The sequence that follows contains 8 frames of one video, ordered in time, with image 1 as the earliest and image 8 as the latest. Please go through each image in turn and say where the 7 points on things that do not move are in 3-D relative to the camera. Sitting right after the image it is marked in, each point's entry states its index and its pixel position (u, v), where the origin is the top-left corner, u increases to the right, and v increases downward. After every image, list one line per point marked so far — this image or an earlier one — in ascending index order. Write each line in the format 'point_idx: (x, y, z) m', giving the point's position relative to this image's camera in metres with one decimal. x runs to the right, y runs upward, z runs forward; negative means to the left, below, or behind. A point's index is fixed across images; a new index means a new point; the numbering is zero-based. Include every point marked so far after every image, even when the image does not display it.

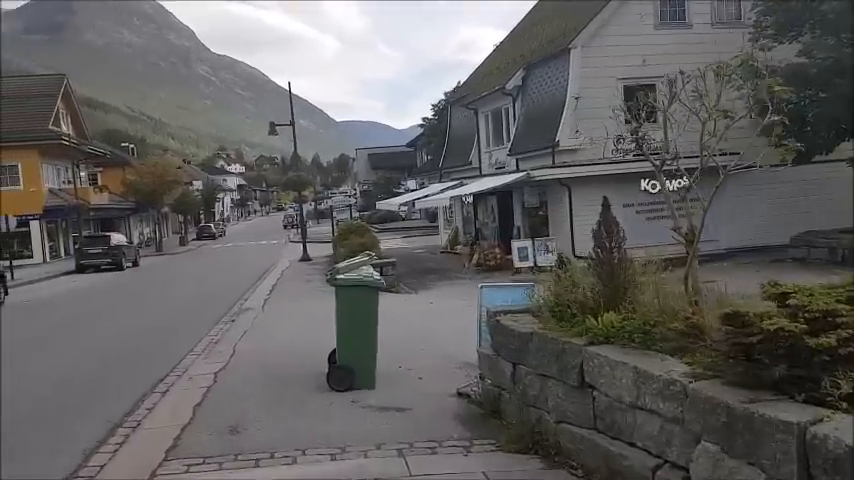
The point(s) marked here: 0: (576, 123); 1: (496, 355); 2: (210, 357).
0: (+3.9, +3.0, +19.6) m
1: (+0.5, -0.9, +5.9) m
2: (-2.7, -1.5, +9.7) m
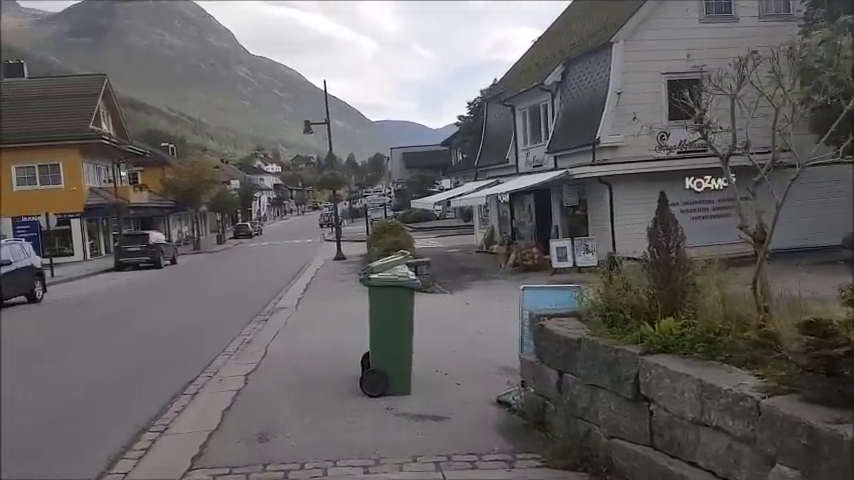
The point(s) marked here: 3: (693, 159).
0: (+4.8, +3.0, +19.1) m
1: (+0.8, -0.9, +5.5) m
2: (-2.3, -1.4, +9.4) m
3: (+6.6, +2.0, +19.2) m
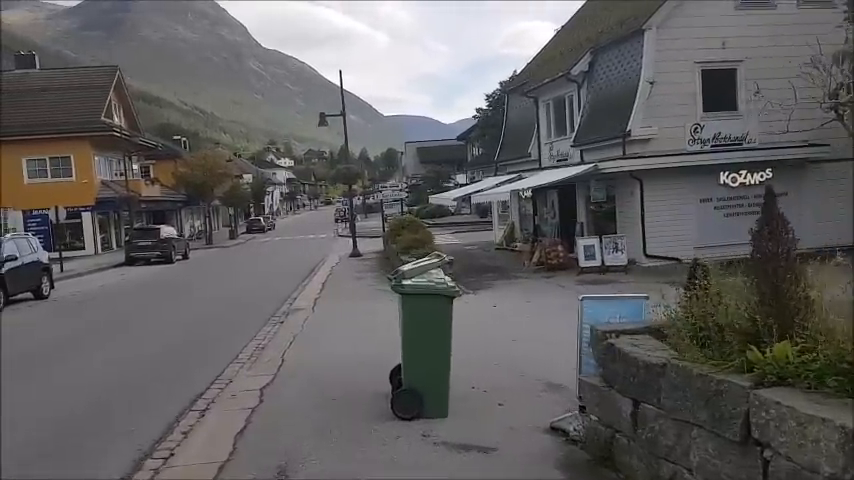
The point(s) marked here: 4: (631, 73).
0: (+5.3, +3.0, +18.2) m
1: (+1.1, -0.9, +4.7) m
2: (-1.9, -1.4, +8.6) m
3: (+7.1, +2.1, +18.3) m
4: (+4.9, +4.0, +18.6) m
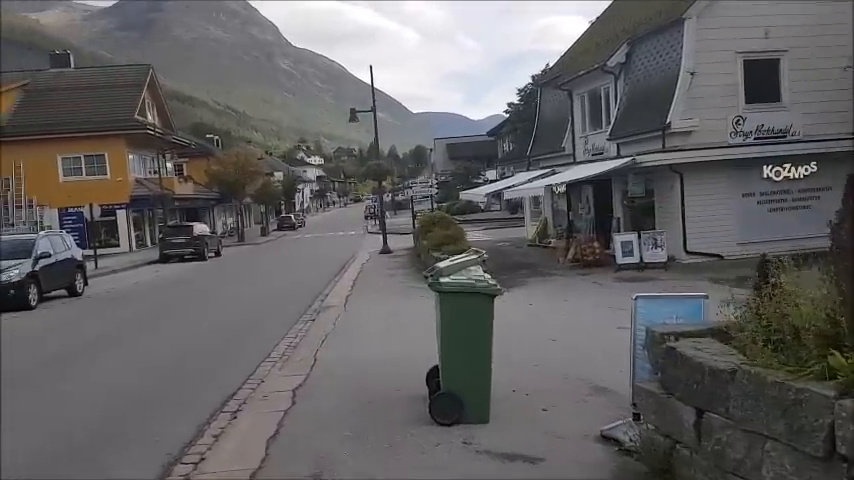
0: (+6.0, +3.1, +17.6) m
1: (+1.3, -0.9, +4.3) m
2: (-1.5, -1.4, +8.4) m
3: (+7.9, +2.2, +17.7) m
4: (+5.7, +4.1, +18.0) m
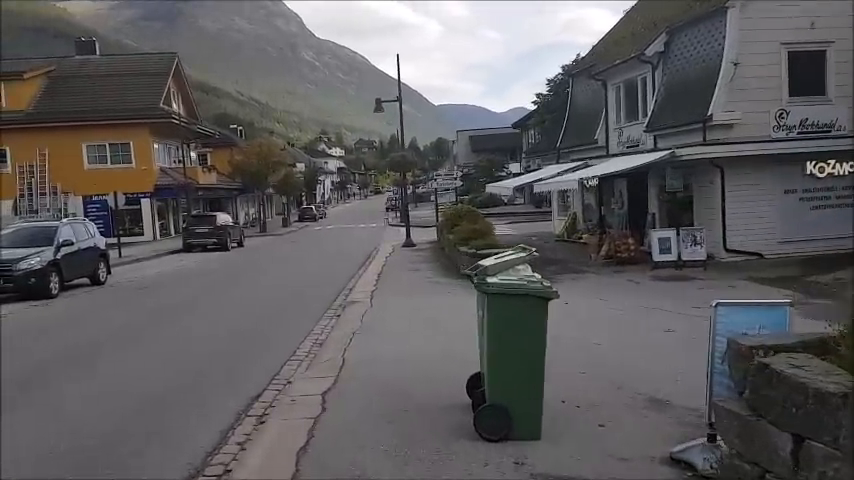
0: (+6.7, +3.2, +16.9) m
1: (+1.6, -0.9, +3.8) m
2: (-1.2, -1.3, +7.9) m
3: (+8.5, +2.2, +16.9) m
4: (+6.4, +4.1, +17.3) m
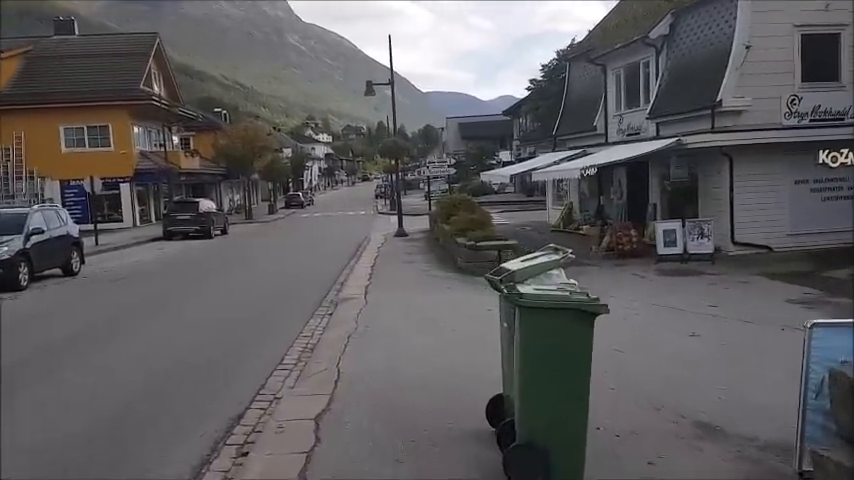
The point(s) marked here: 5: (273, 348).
0: (+6.6, +3.3, +16.1) m
1: (+1.7, -0.9, +2.9) m
2: (-1.1, -1.2, +7.0) m
3: (+8.4, +2.3, +16.2) m
4: (+6.2, +4.3, +16.5) m
5: (-1.7, -1.2, +8.4) m
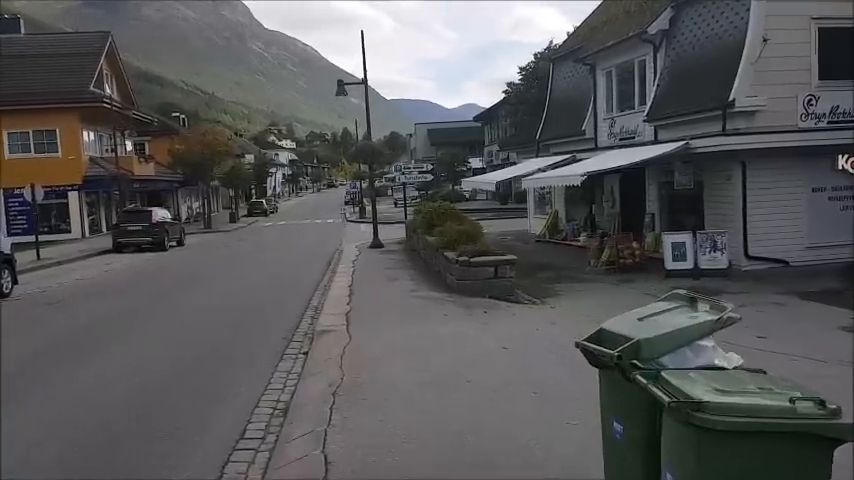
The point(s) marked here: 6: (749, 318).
0: (+6.3, +3.1, +14.6) m
1: (+2.0, -1.0, +1.2) m
2: (-1.0, -1.4, +5.1) m
3: (+8.1, +2.1, +14.7) m
4: (+5.9, +4.1, +15.0) m
5: (-1.6, -1.4, +6.5) m
6: (+4.4, -1.1, +10.5) m
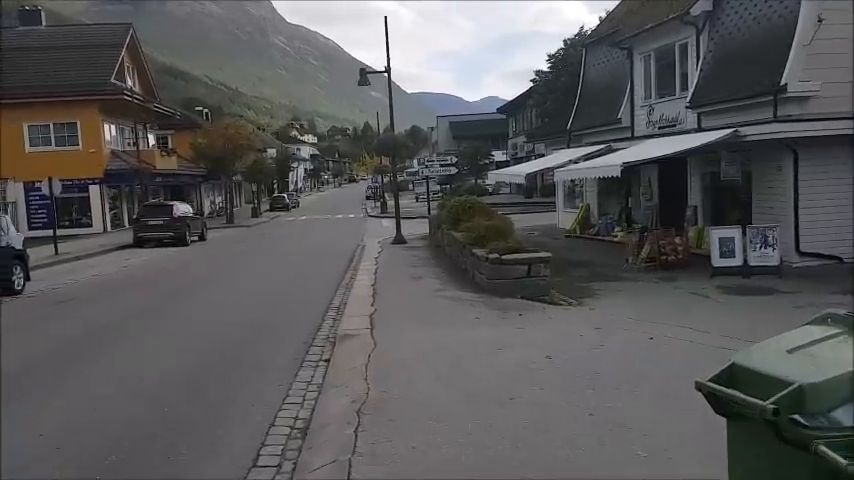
0: (+6.8, +3.2, +13.6) m
1: (+2.1, -1.1, +0.3) m
2: (-0.8, -1.4, +4.4) m
3: (+8.6, +2.2, +13.7) m
4: (+6.4, +4.1, +14.0) m
5: (-1.4, -1.4, +5.7) m
6: (+4.8, -1.0, +9.6) m
